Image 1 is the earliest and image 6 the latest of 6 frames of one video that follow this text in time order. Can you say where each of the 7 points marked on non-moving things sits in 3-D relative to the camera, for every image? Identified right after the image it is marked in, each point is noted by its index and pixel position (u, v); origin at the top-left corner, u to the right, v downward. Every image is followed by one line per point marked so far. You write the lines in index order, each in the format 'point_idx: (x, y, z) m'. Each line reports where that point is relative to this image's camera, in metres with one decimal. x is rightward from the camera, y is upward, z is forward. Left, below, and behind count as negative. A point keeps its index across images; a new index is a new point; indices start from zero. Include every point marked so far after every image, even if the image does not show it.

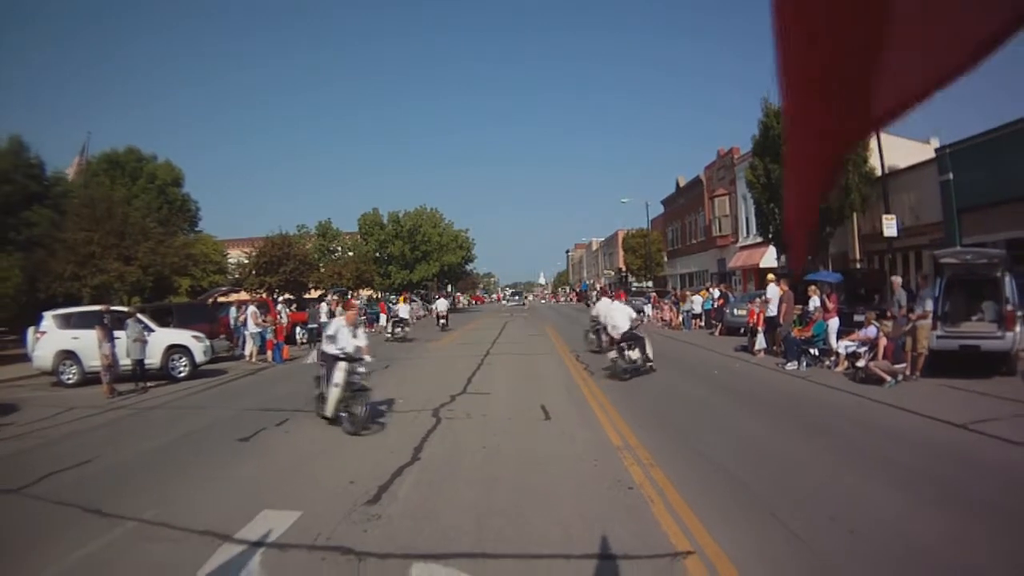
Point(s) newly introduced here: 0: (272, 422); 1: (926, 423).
0: (-2.9, -1.6, +9.8) m
1: (+5.4, -1.8, +10.0) m
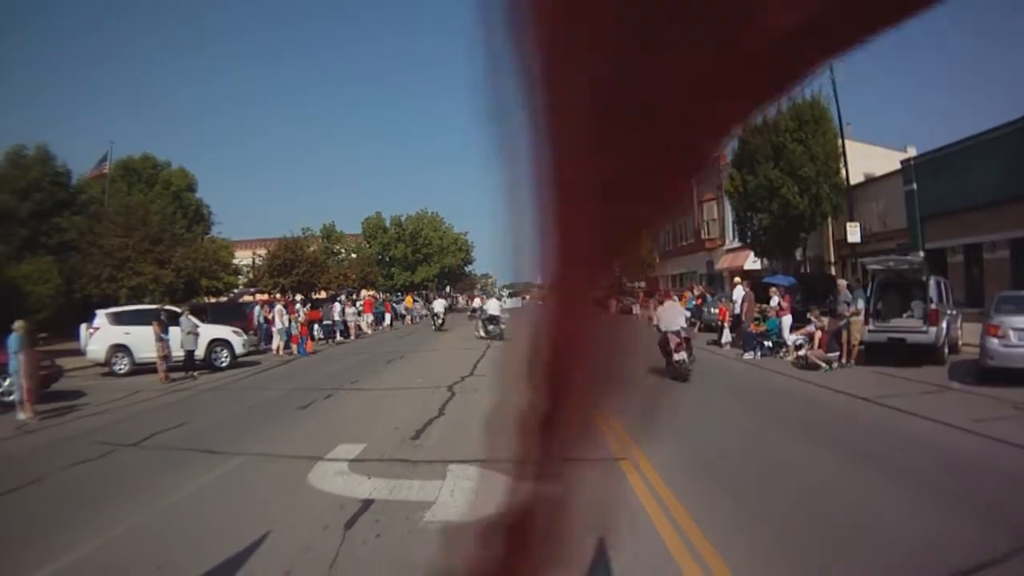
0: (-2.9, -1.6, +12.1) m
1: (+5.3, -1.8, +12.4) m
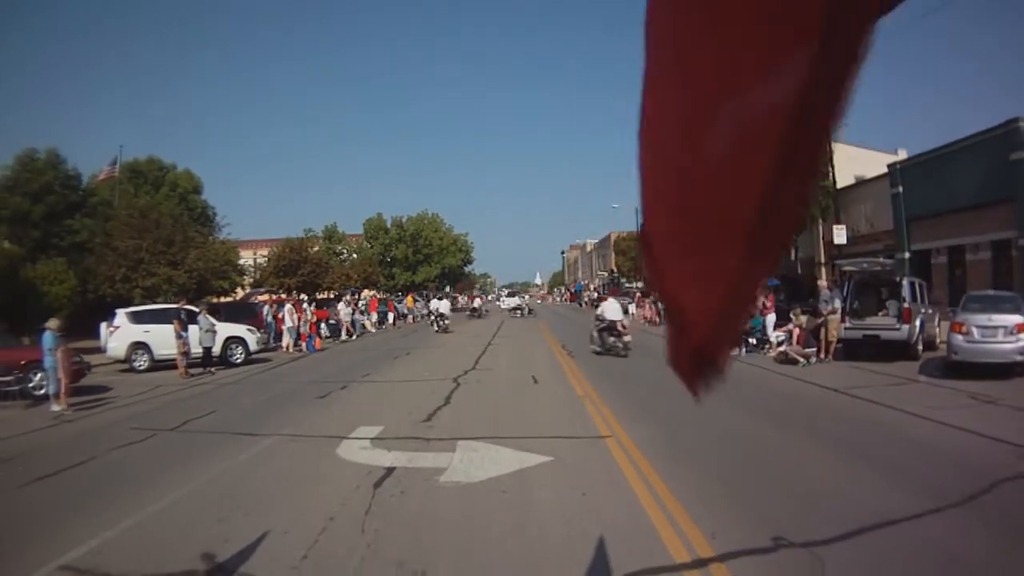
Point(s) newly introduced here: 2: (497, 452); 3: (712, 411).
0: (-2.9, -1.7, +13.1) m
1: (+5.3, -1.8, +13.5) m
2: (-0.2, -1.5, +7.5) m
3: (+3.0, -1.9, +11.8) m
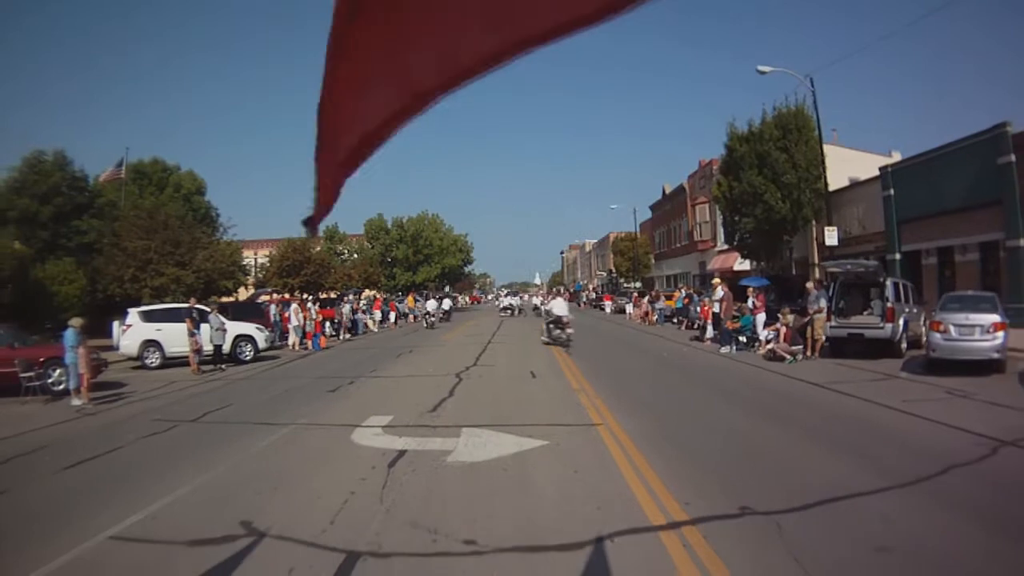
0: (-2.9, -1.7, +13.8) m
1: (+5.3, -1.8, +14.2) m
2: (-0.2, -1.5, +8.2) m
3: (+3.0, -1.9, +12.5) m
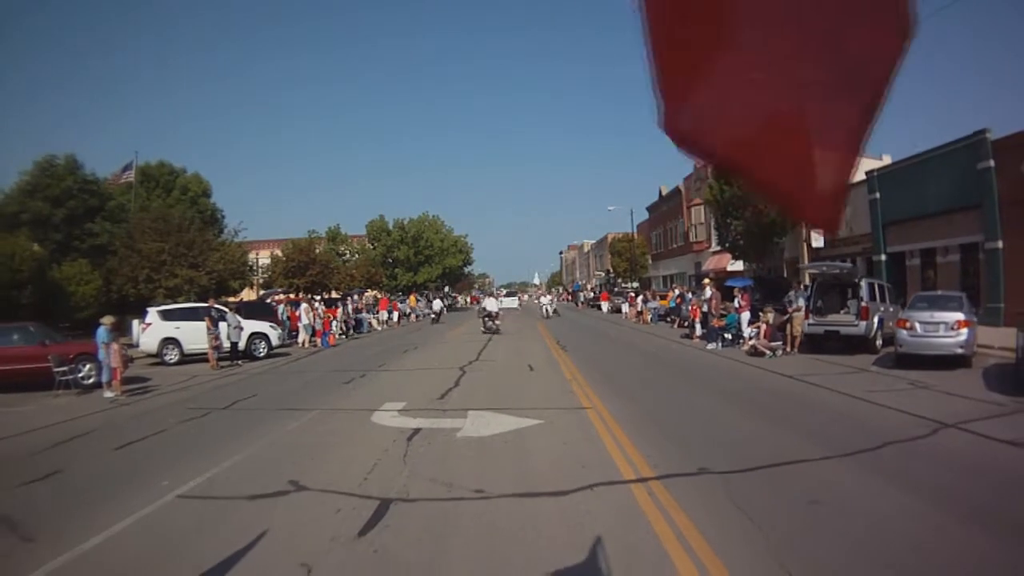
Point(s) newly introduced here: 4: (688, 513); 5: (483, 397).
0: (-2.9, -1.7, +15.0) m
1: (+5.3, -1.8, +15.4) m
2: (-0.2, -1.6, +9.4) m
3: (+3.0, -1.9, +13.7) m
4: (+1.5, -1.9, +6.7) m
5: (-0.4, -1.6, +11.6) m
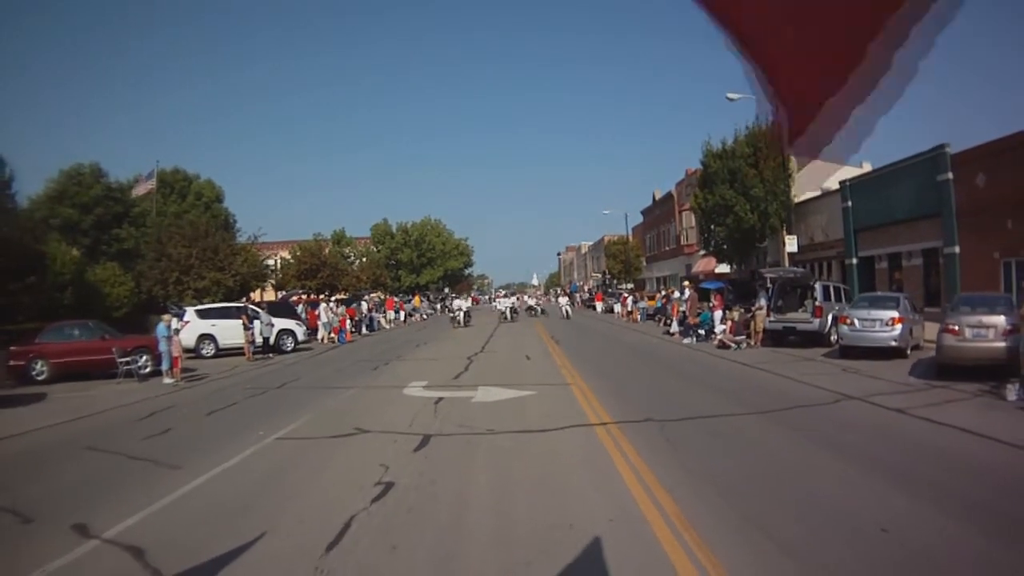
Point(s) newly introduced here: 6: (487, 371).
0: (-2.9, -1.7, +17.8) m
1: (+5.3, -1.9, +18.1) m
2: (-0.2, -1.6, +12.1) m
3: (+3.0, -1.9, +16.5) m
4: (+1.5, -1.9, +9.4) m
5: (-0.4, -1.7, +14.4) m
6: (-0.5, -1.7, +15.7) m
